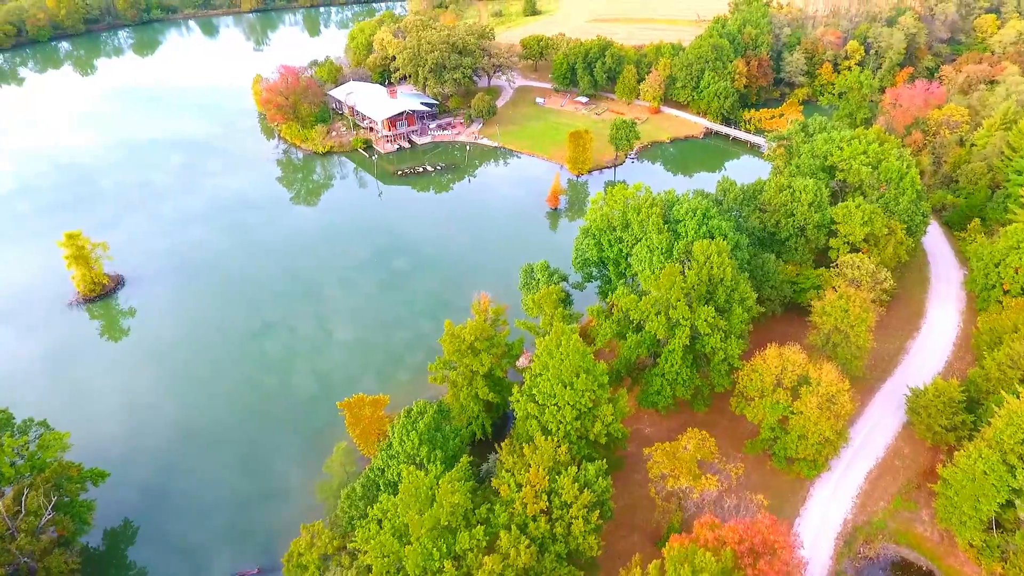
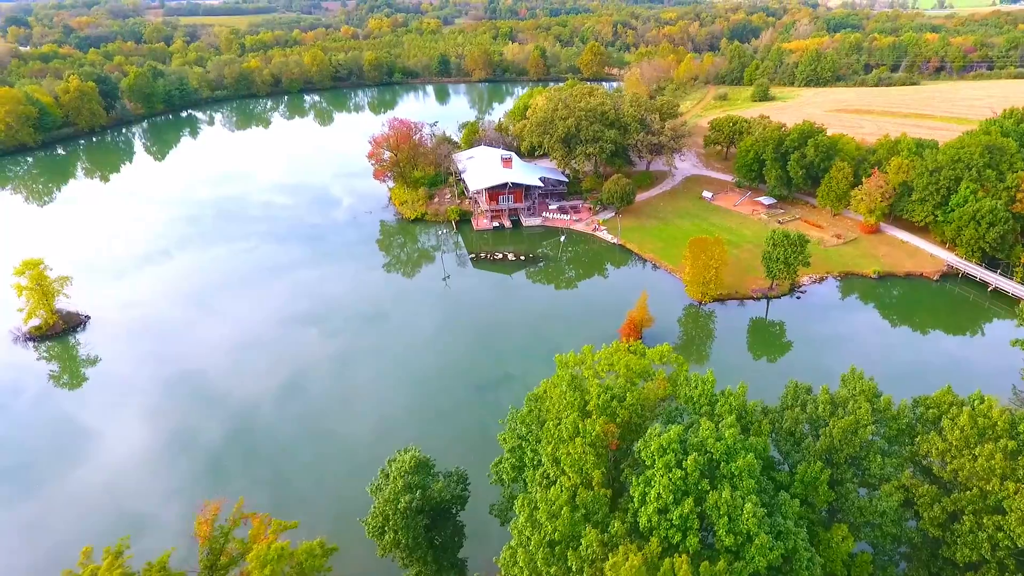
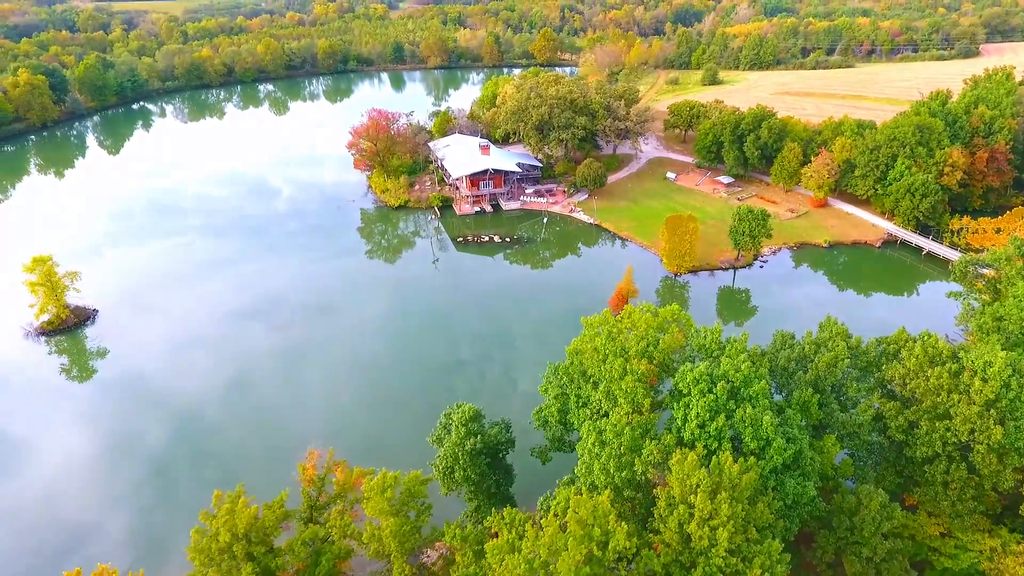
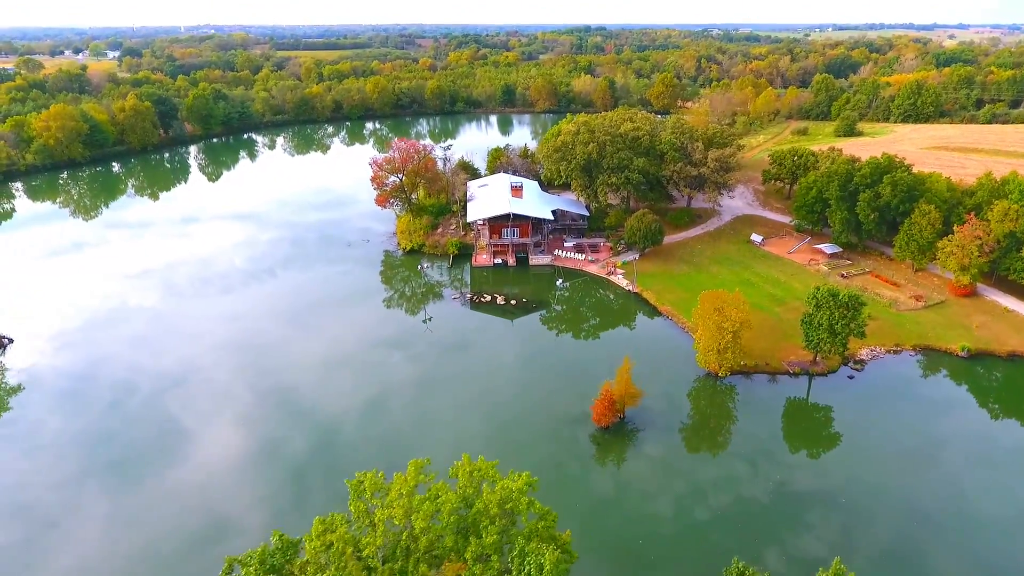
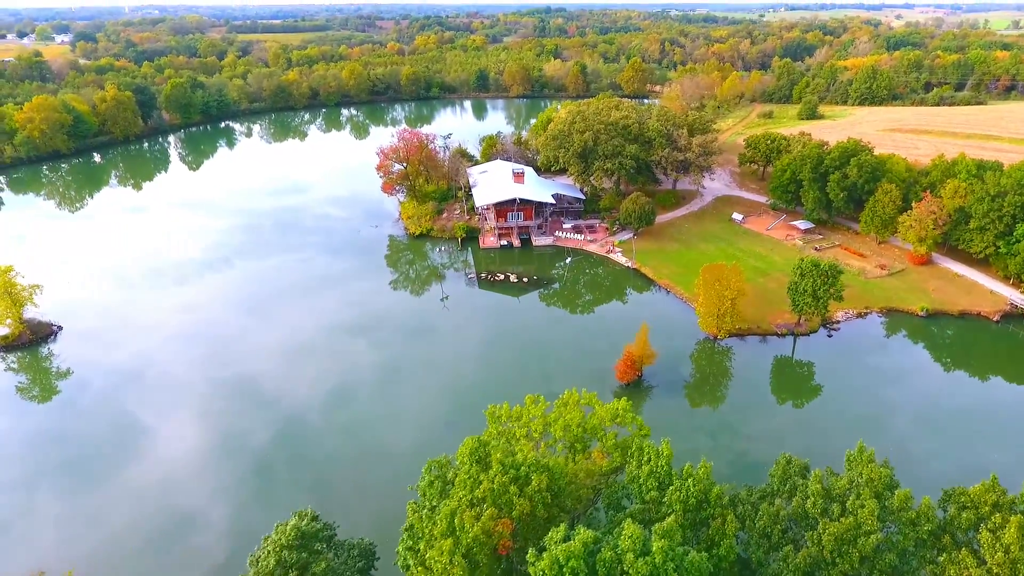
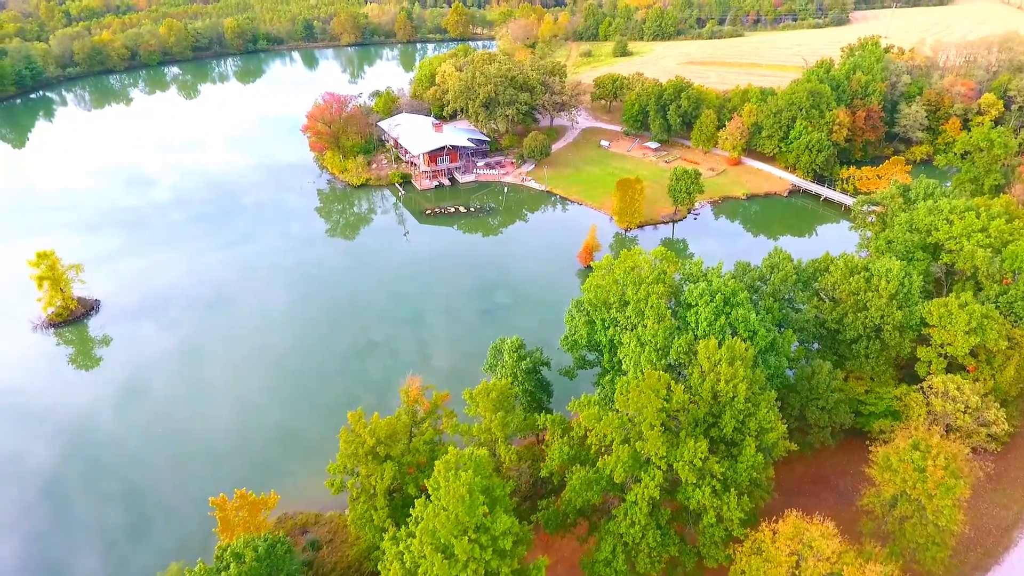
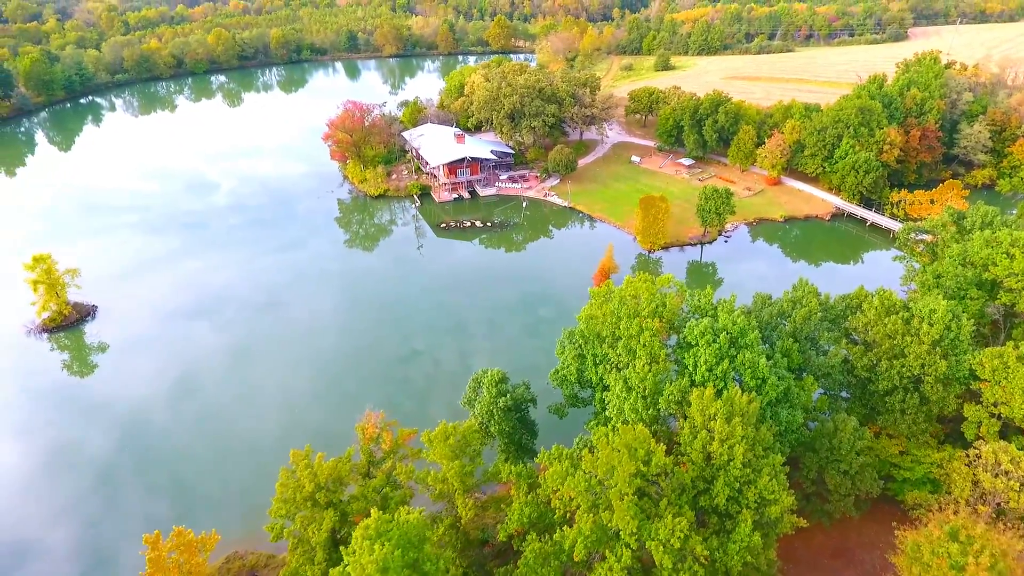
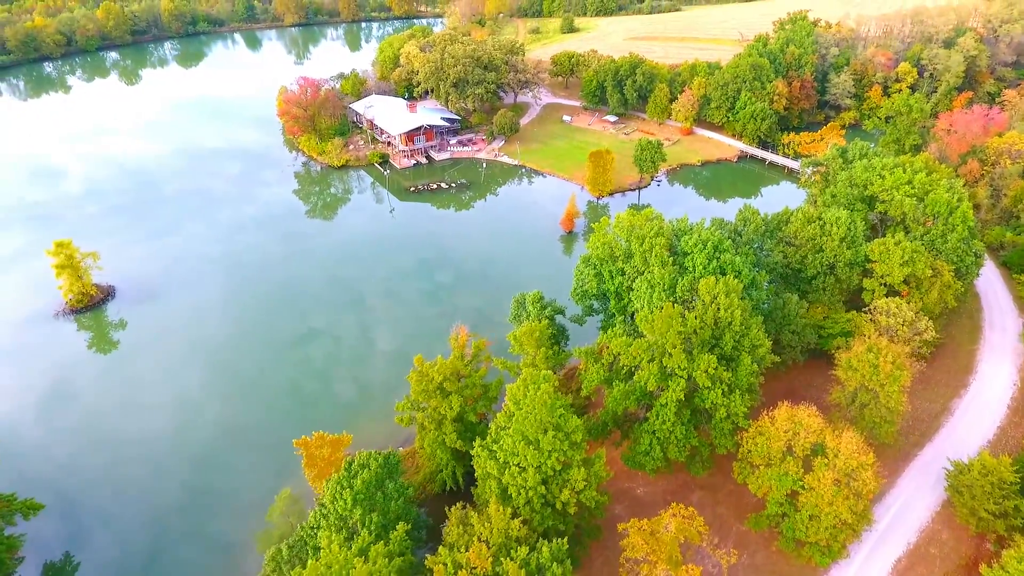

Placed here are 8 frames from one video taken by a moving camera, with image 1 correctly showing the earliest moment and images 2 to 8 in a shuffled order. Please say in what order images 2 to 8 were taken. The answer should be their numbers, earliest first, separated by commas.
8, 6, 7, 3, 2, 5, 4
